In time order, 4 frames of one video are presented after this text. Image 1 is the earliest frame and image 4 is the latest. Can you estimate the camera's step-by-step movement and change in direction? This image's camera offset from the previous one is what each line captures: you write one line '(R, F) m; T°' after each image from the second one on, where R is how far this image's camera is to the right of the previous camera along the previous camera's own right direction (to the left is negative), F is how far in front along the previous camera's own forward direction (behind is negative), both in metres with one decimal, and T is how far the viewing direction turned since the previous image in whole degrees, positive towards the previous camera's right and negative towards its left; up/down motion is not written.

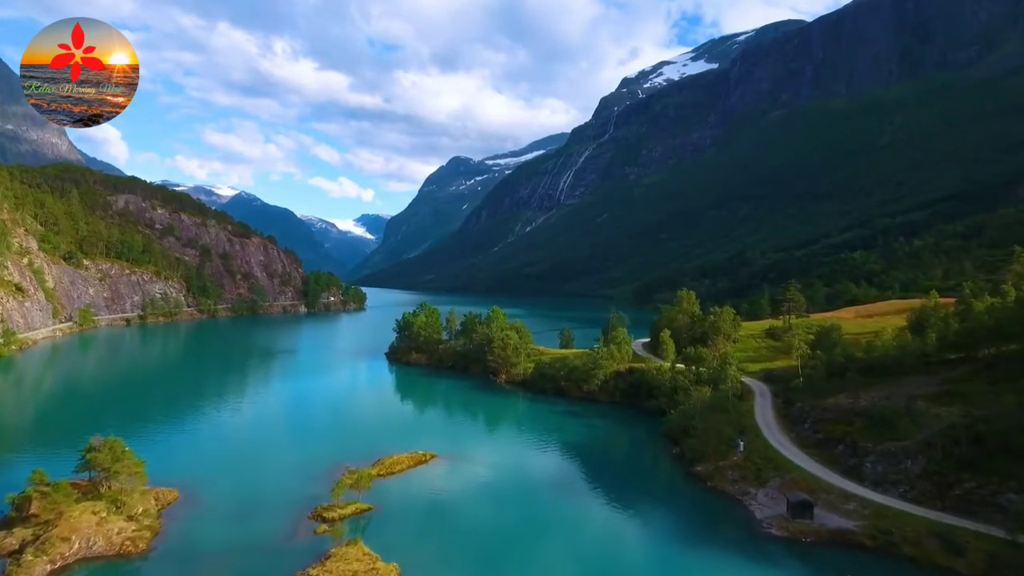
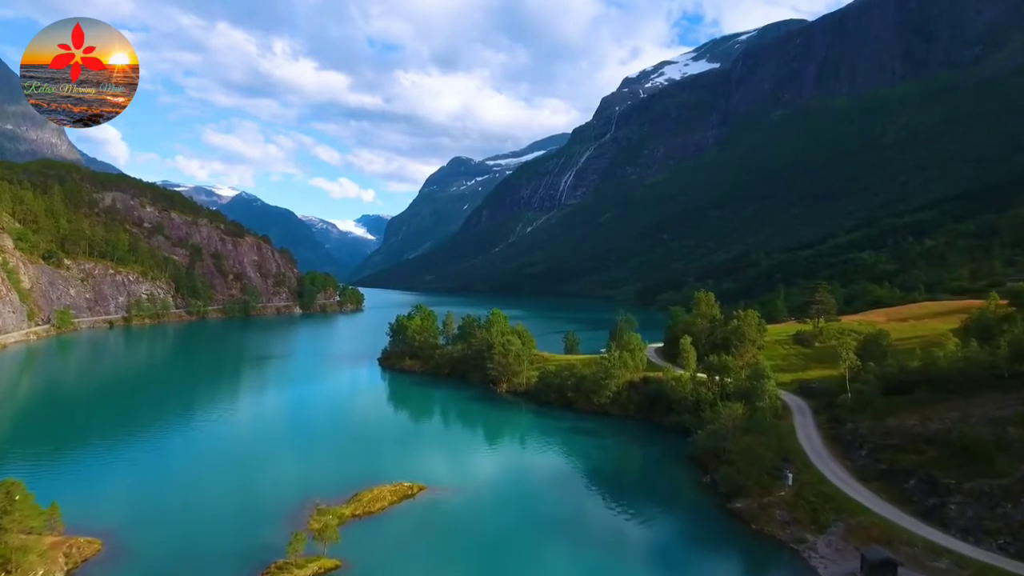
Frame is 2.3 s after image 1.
(-0.1, +4.0) m; 0°
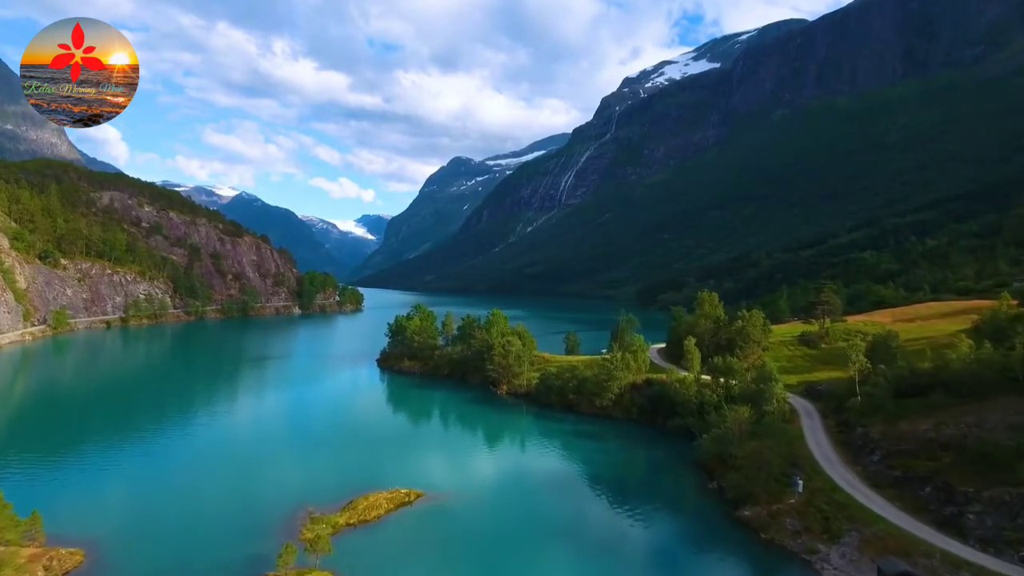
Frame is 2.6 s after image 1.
(0.0, +0.7) m; 0°
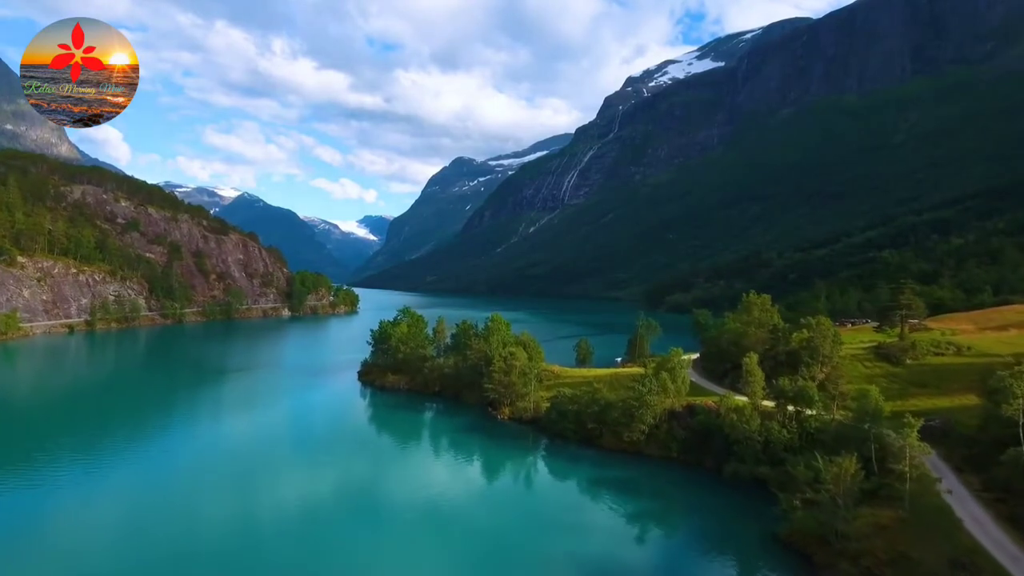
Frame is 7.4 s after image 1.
(-0.1, +7.8) m; 0°
